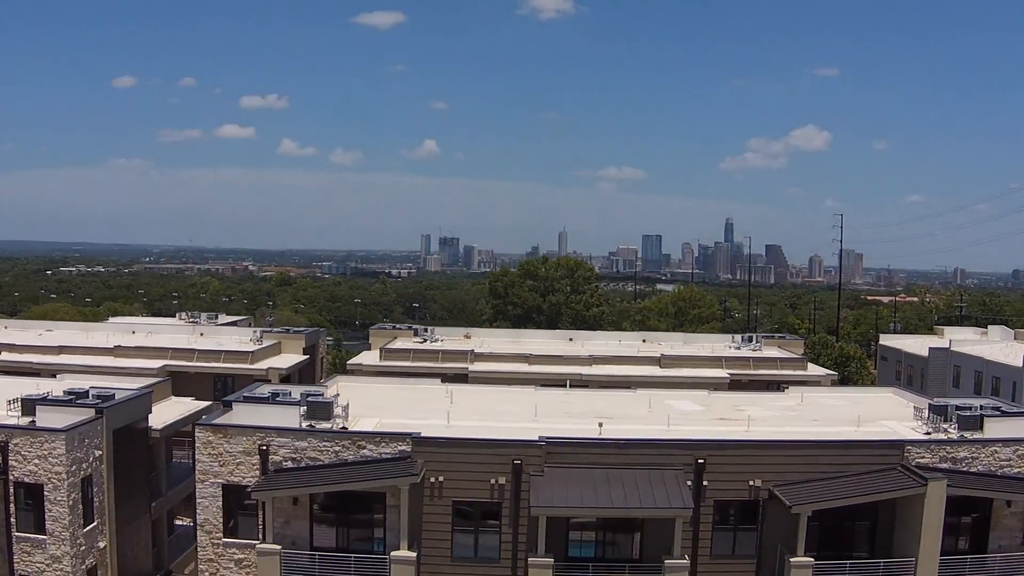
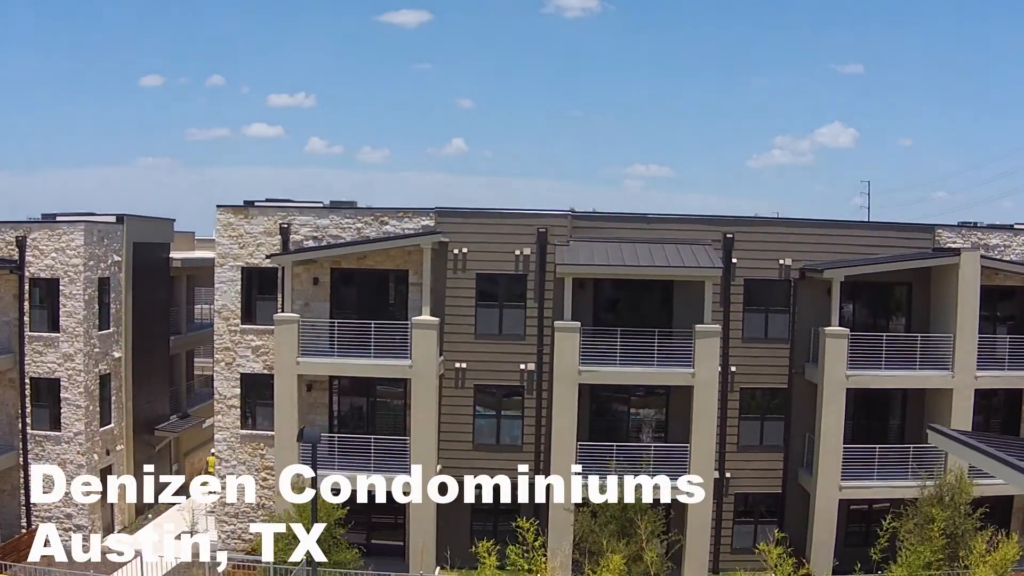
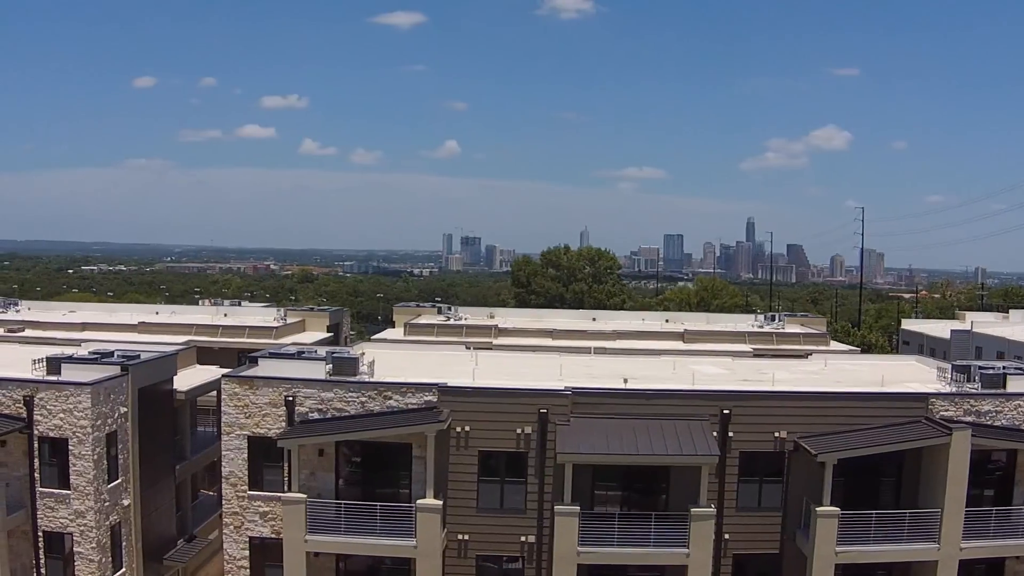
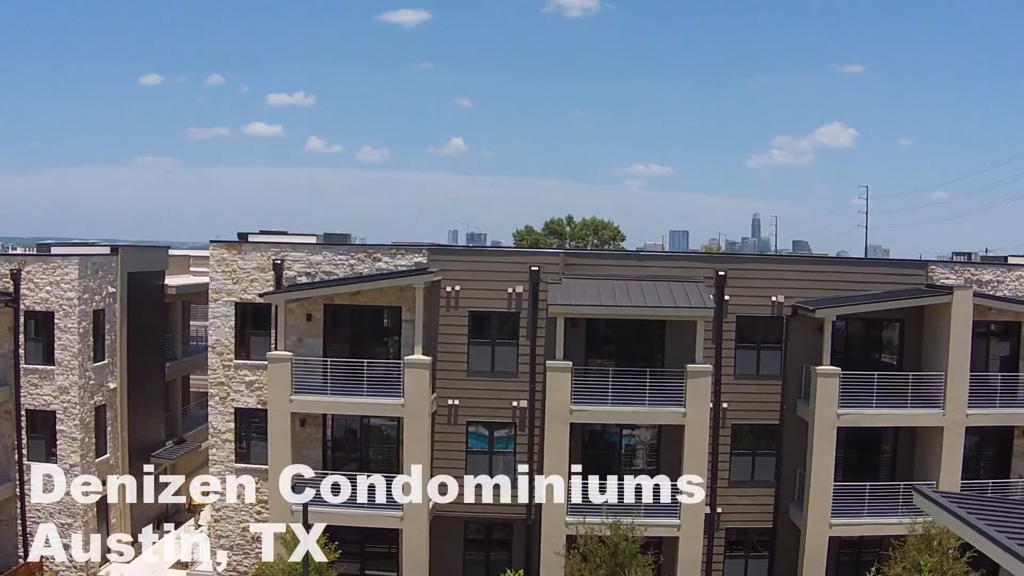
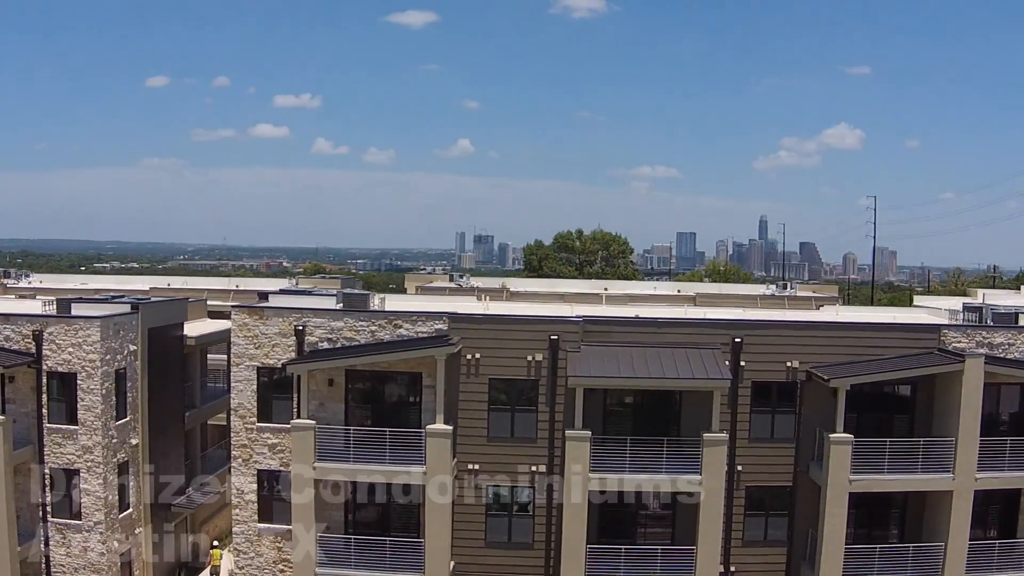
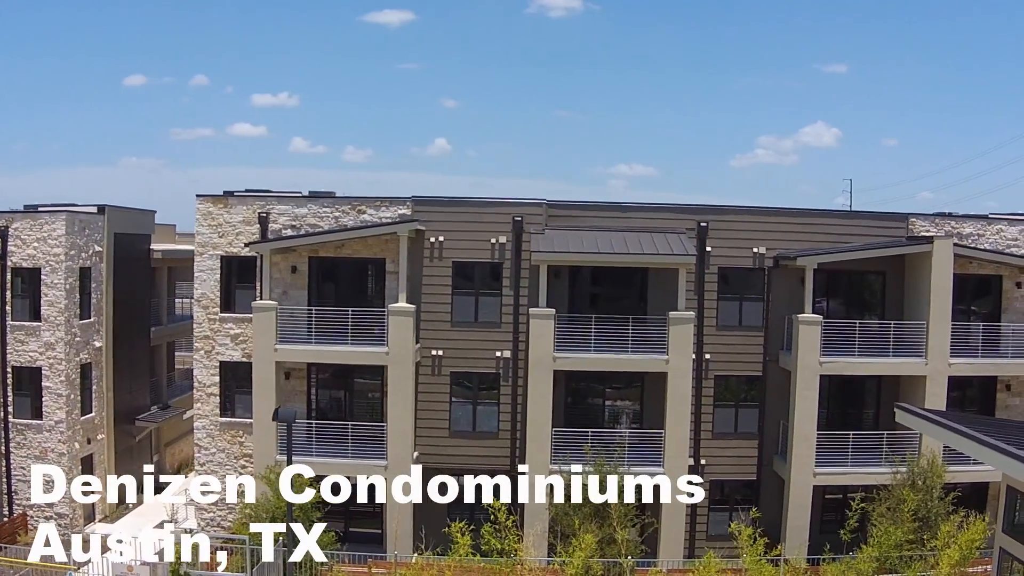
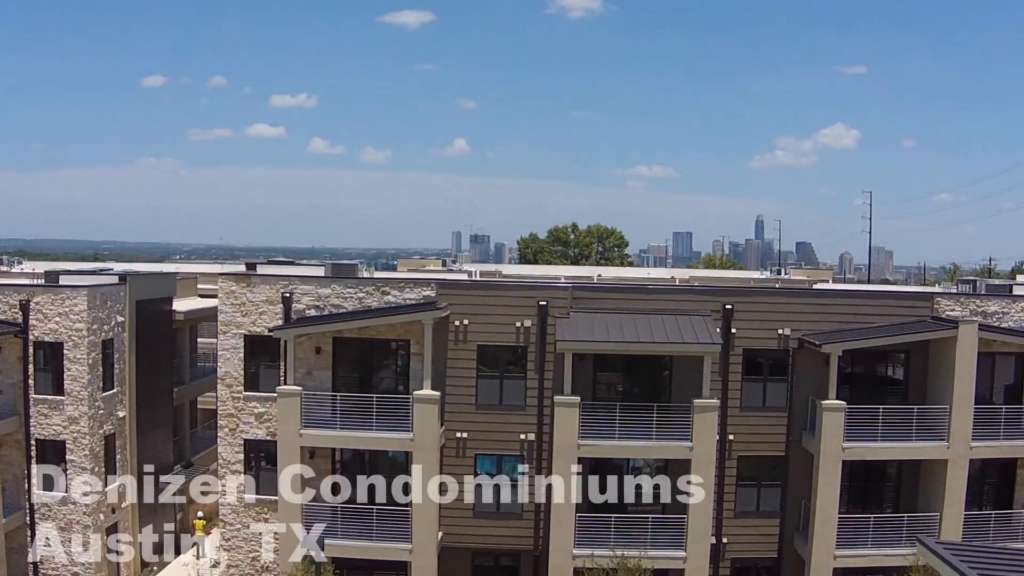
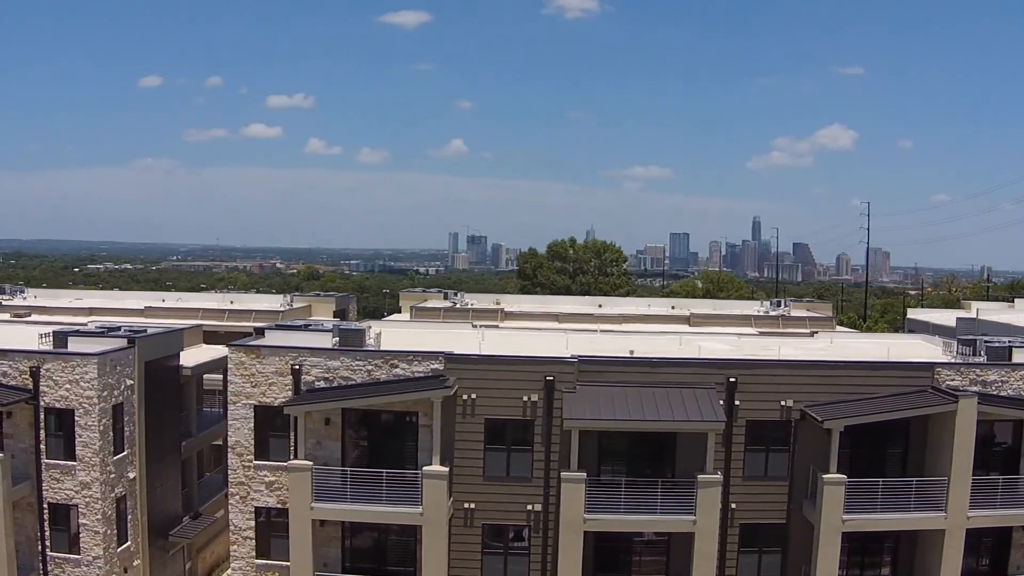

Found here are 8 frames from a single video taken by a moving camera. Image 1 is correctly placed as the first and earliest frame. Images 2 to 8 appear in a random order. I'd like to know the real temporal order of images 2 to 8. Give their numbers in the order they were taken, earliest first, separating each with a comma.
3, 8, 5, 7, 4, 2, 6
